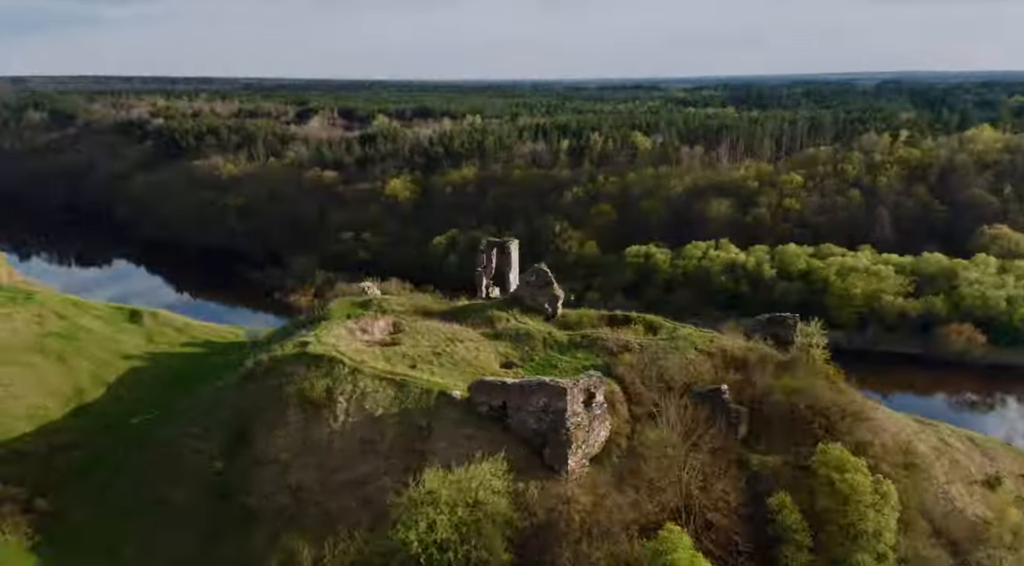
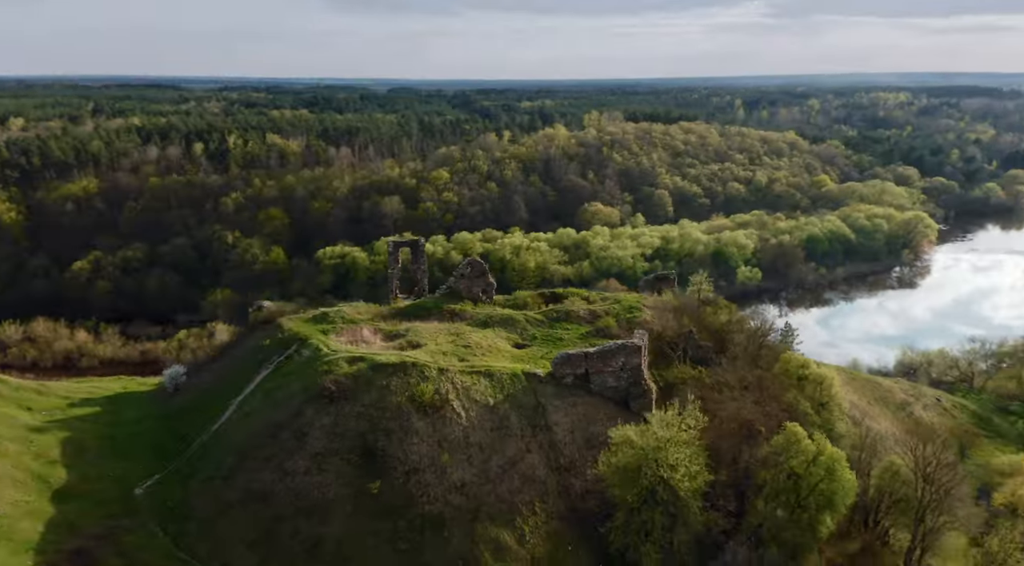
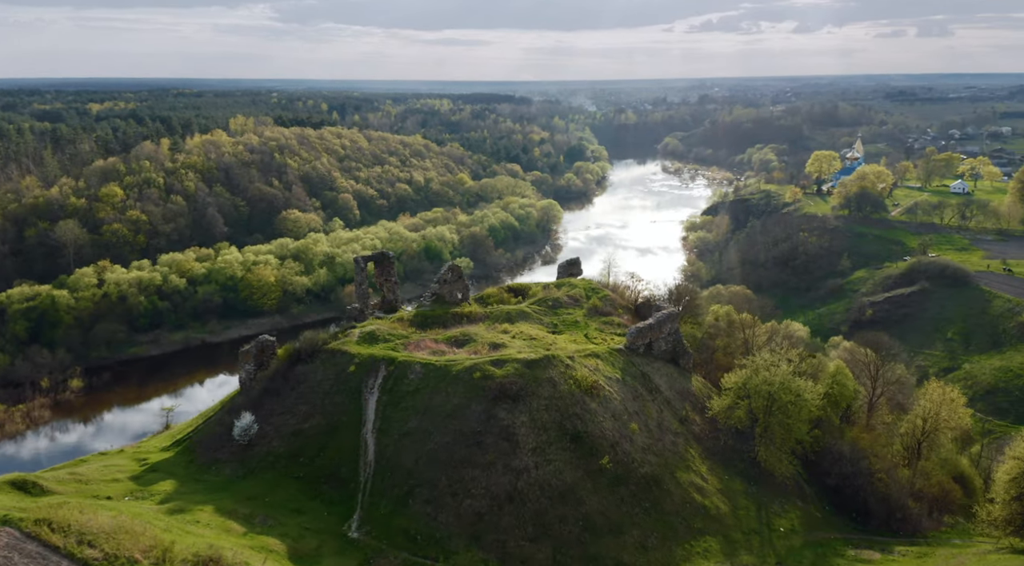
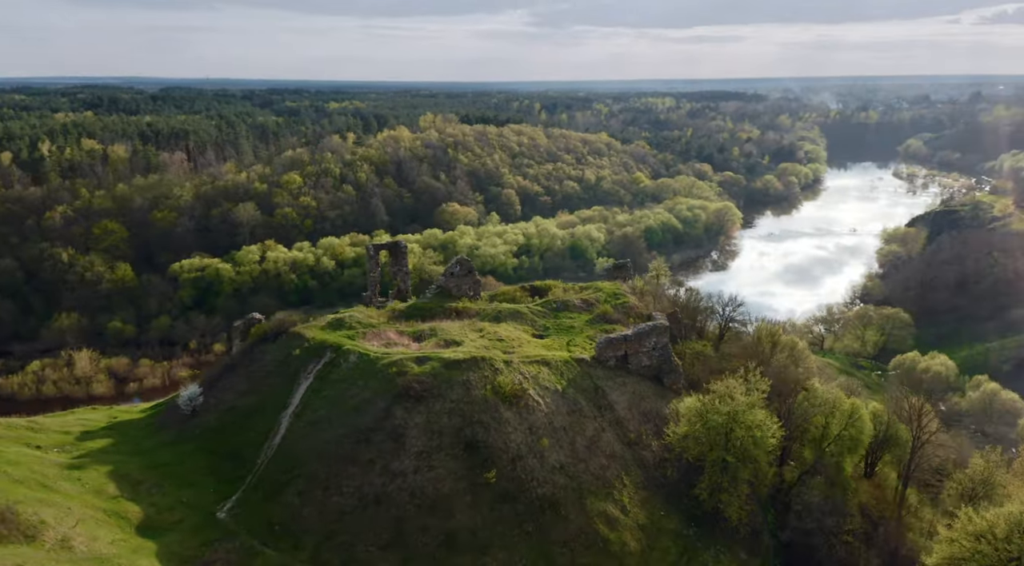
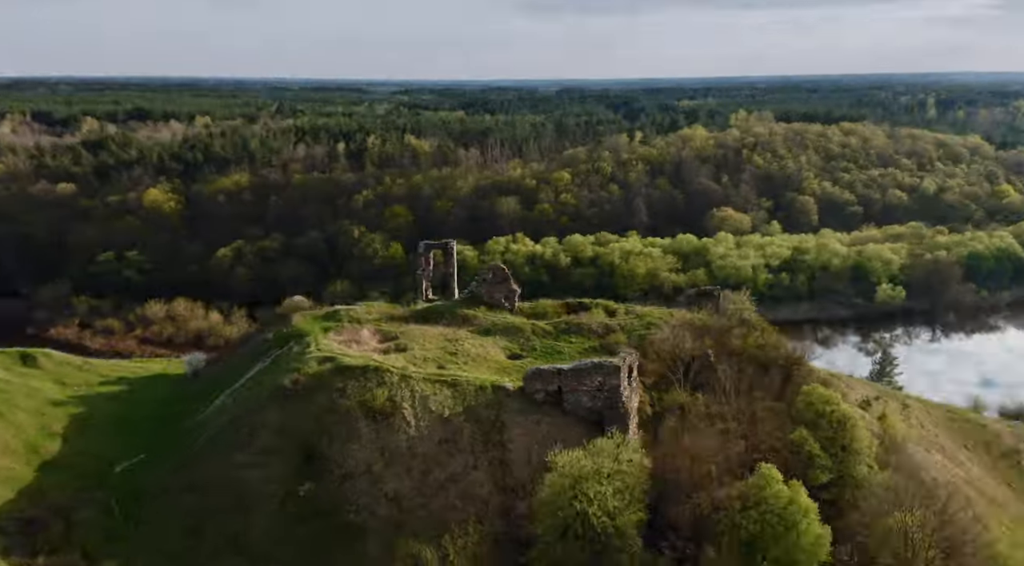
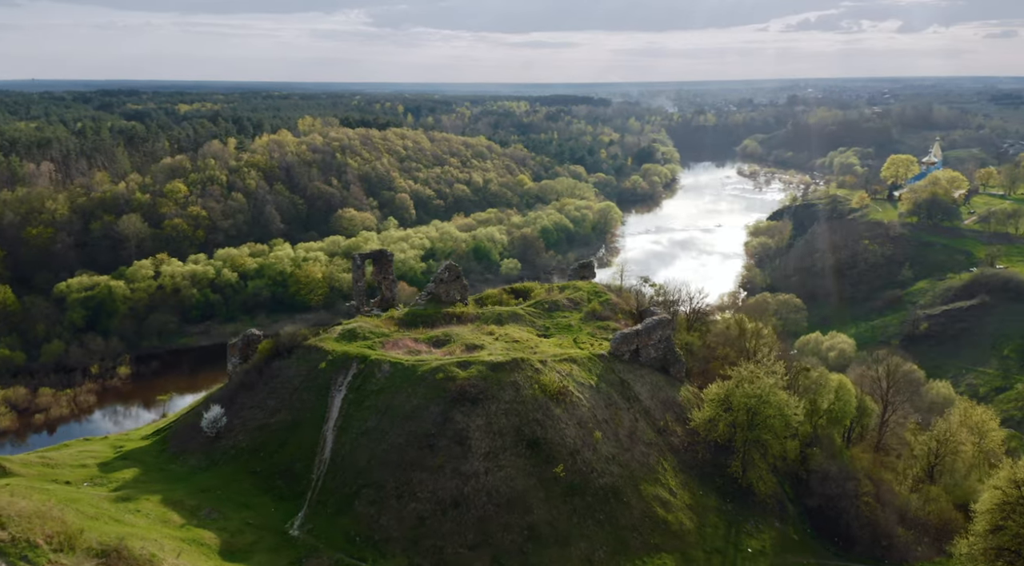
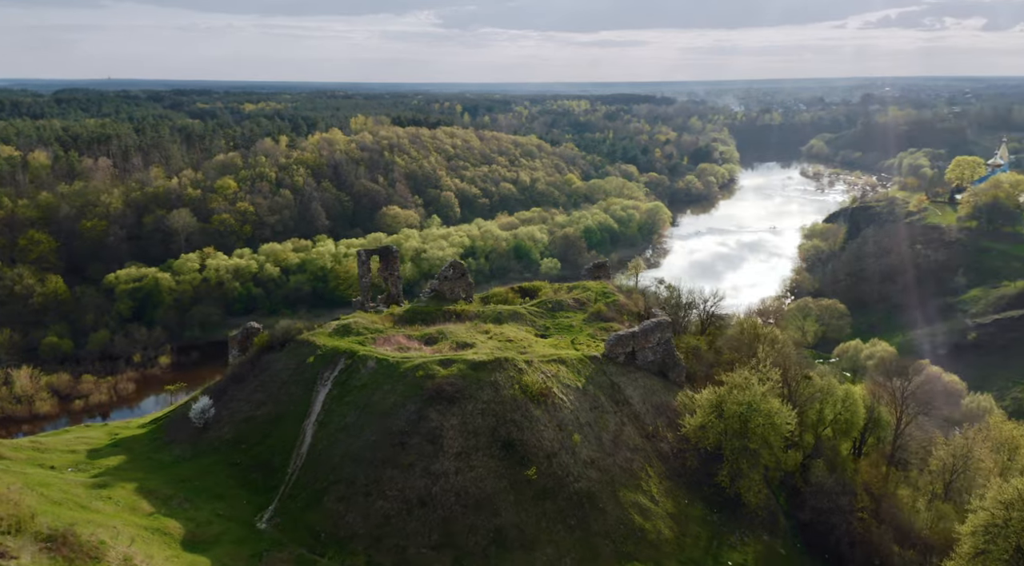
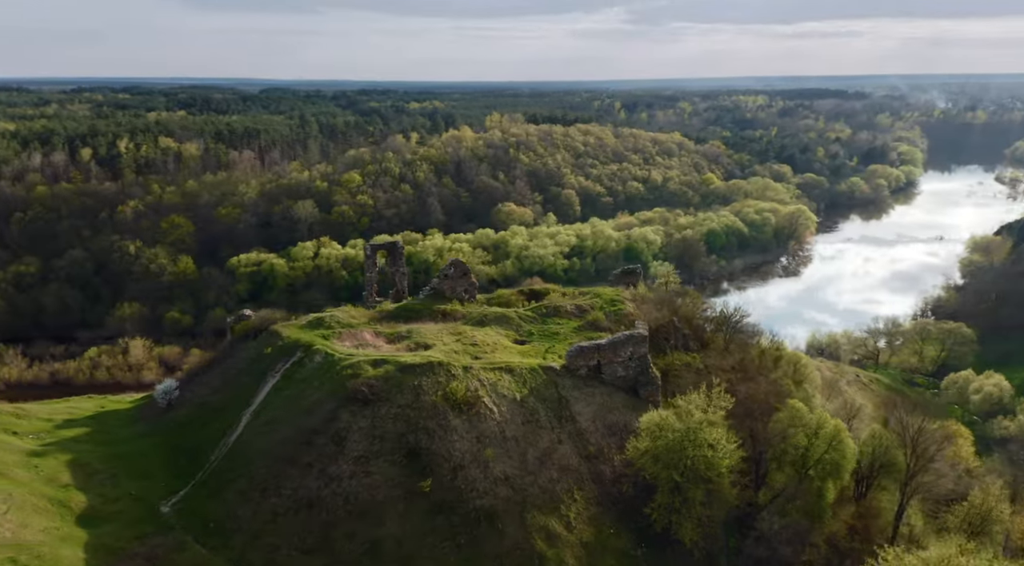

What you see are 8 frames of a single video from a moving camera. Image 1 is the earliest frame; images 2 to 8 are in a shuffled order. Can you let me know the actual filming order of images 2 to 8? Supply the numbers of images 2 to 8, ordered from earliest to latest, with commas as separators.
5, 2, 8, 4, 7, 6, 3
